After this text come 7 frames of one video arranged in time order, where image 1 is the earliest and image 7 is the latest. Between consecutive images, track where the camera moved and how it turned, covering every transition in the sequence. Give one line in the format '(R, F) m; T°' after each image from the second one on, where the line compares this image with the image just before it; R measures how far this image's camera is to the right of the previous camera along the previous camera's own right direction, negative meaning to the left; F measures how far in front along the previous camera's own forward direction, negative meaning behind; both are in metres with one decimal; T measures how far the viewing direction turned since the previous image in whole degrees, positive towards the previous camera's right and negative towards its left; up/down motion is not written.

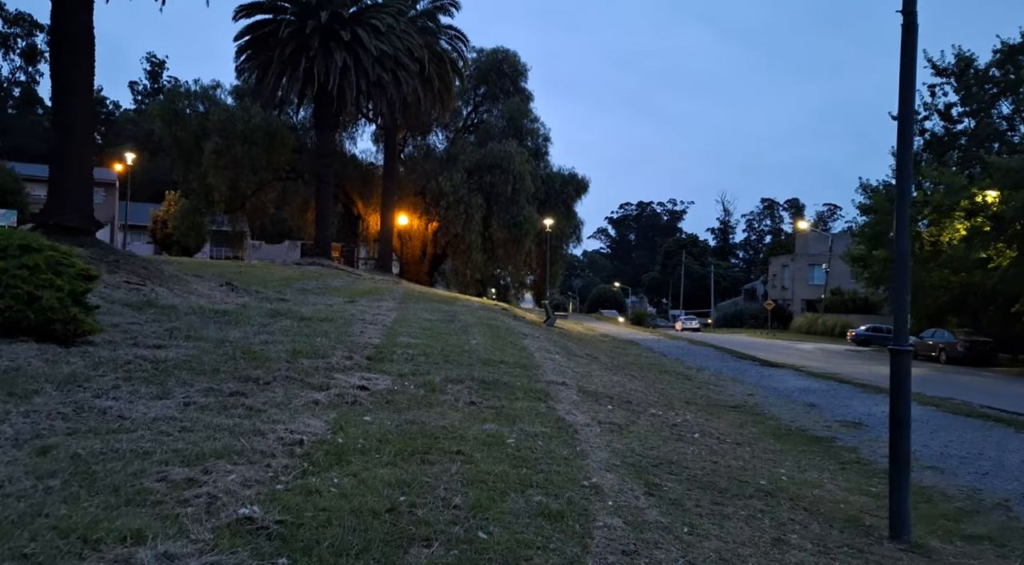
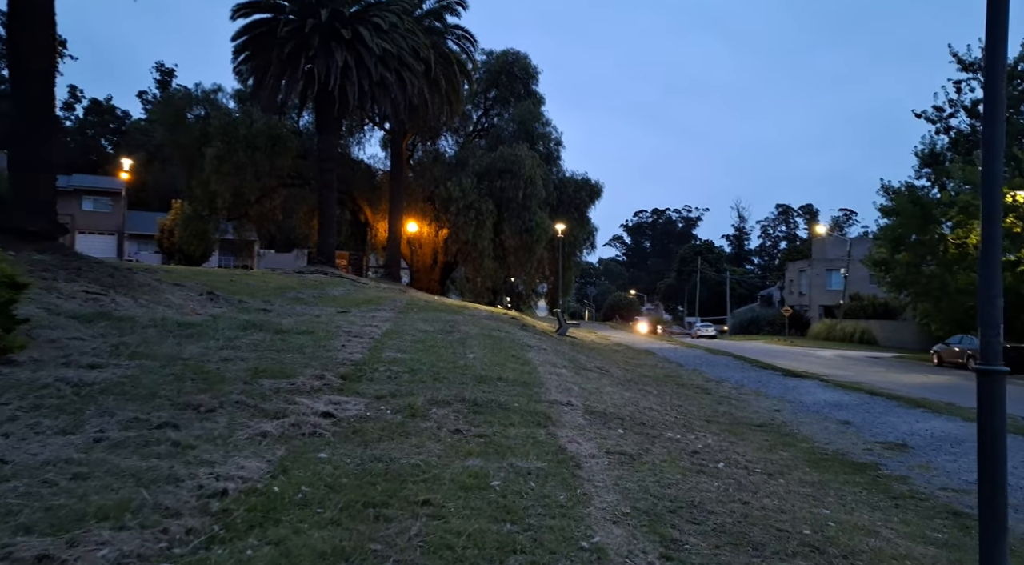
(+0.3, +1.4) m; -1°
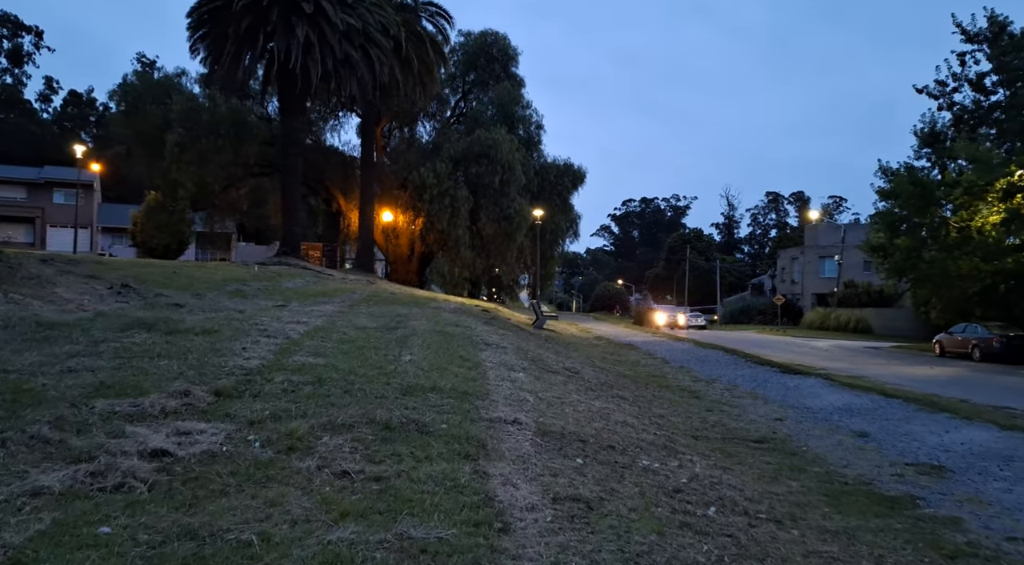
(+0.6, +2.2) m; +1°
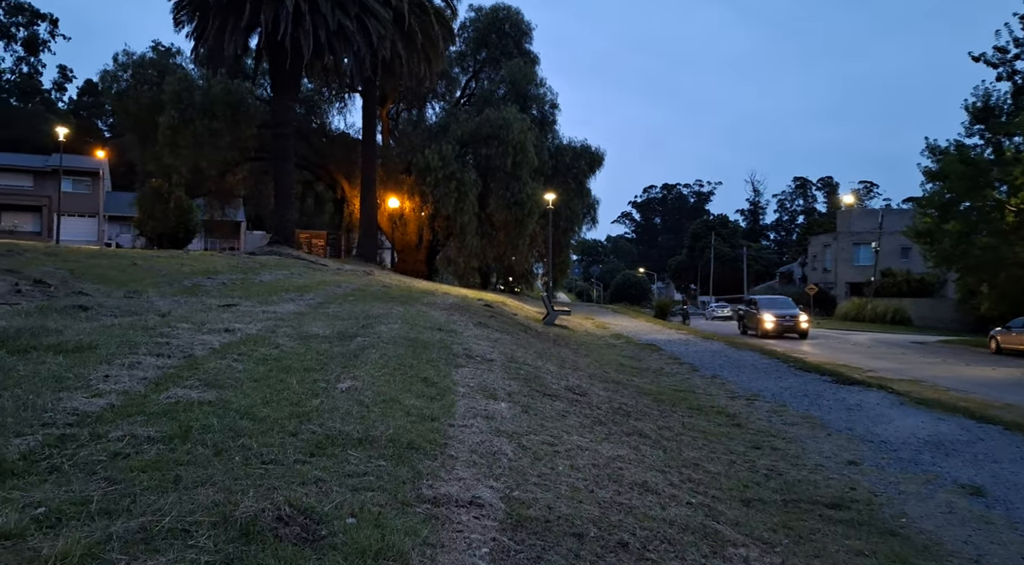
(+0.4, +2.9) m; -2°
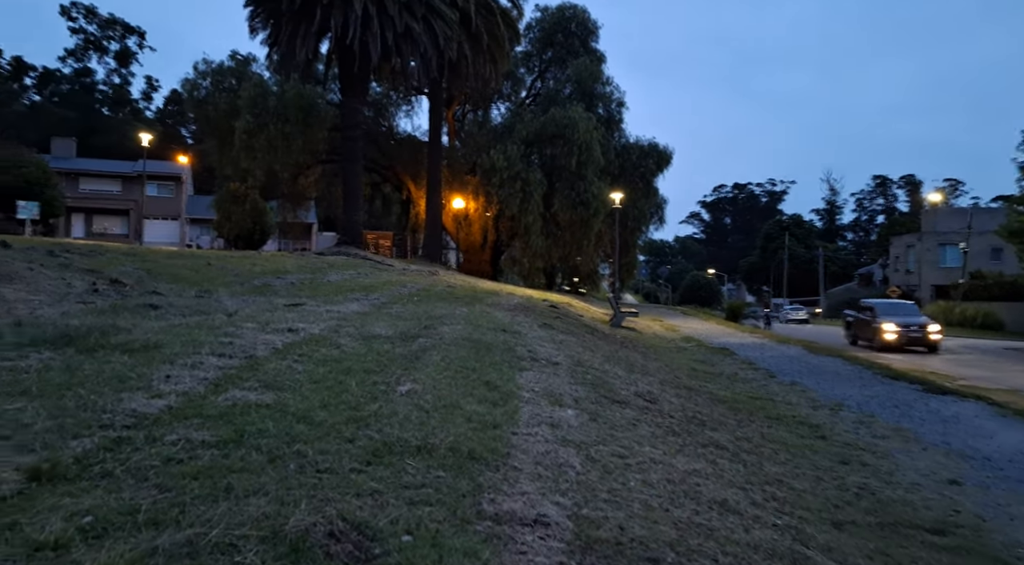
(0.0, +0.4) m; -5°
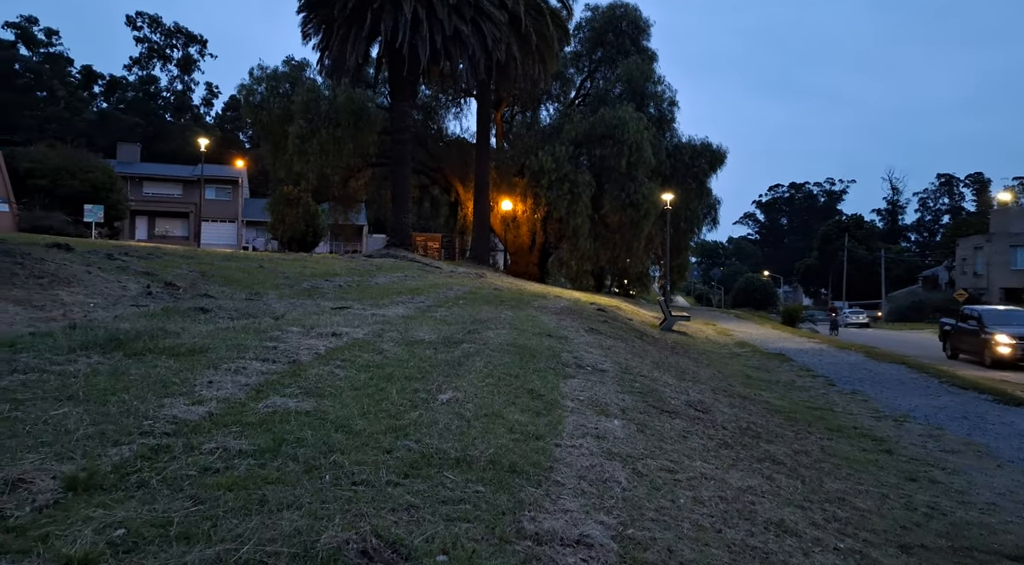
(+0.1, +0.2) m; -4°
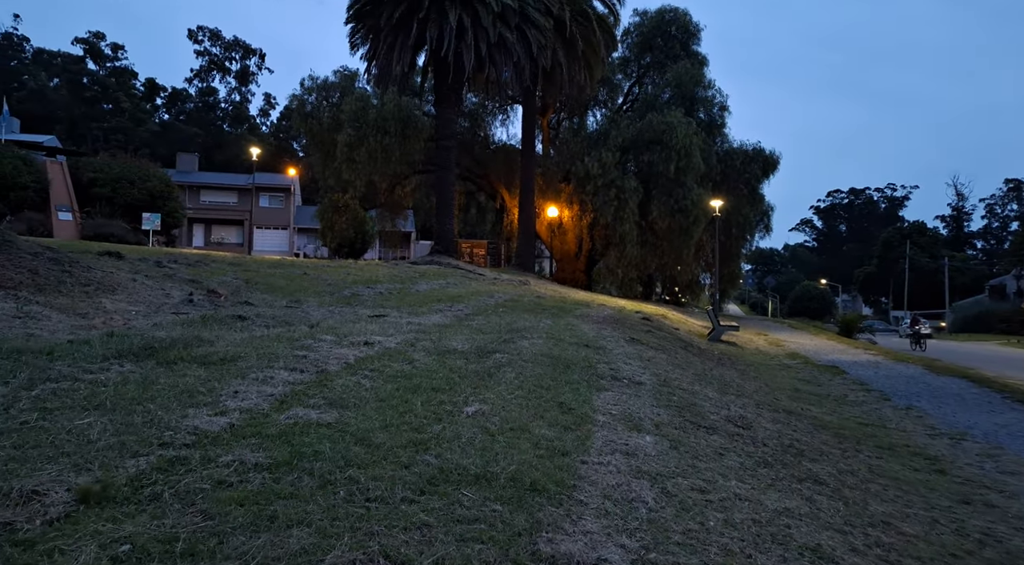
(+0.2, +0.2) m; -4°
